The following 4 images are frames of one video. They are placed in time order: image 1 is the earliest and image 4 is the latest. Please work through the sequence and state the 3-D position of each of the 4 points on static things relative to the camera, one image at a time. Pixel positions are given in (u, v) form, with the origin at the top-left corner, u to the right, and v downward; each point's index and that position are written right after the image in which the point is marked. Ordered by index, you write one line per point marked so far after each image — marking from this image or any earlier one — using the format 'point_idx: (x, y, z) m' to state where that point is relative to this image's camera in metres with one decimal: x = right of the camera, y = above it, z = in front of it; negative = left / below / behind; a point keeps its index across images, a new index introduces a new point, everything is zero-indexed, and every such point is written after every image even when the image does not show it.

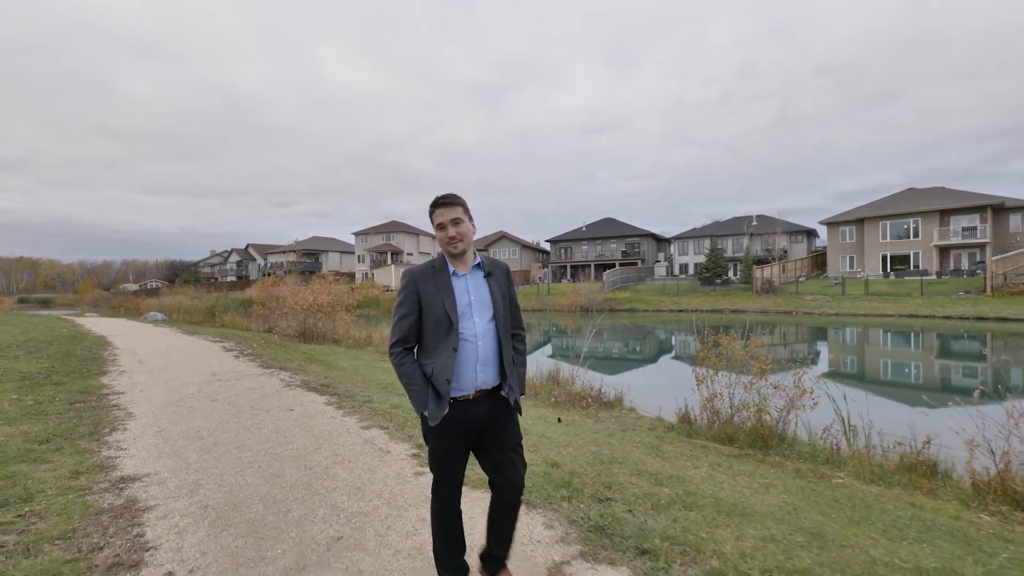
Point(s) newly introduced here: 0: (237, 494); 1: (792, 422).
0: (-2.1, -1.6, +3.8) m
1: (+3.5, -1.7, +6.5) m
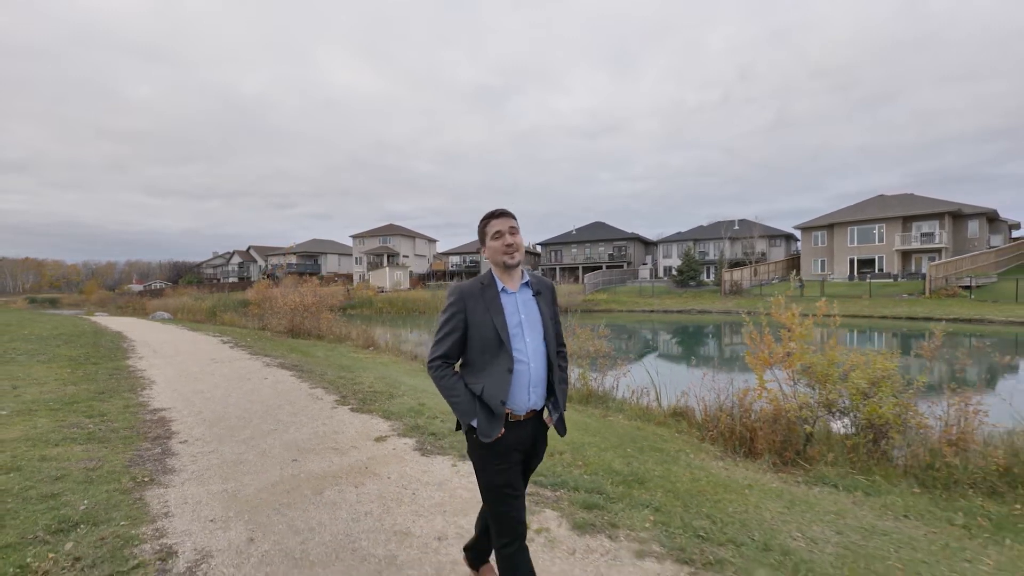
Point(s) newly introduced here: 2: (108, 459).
0: (-3.8, -1.6, +6.5) m
1: (+1.9, -1.8, +9.2) m
2: (-3.7, -1.6, +4.6) m
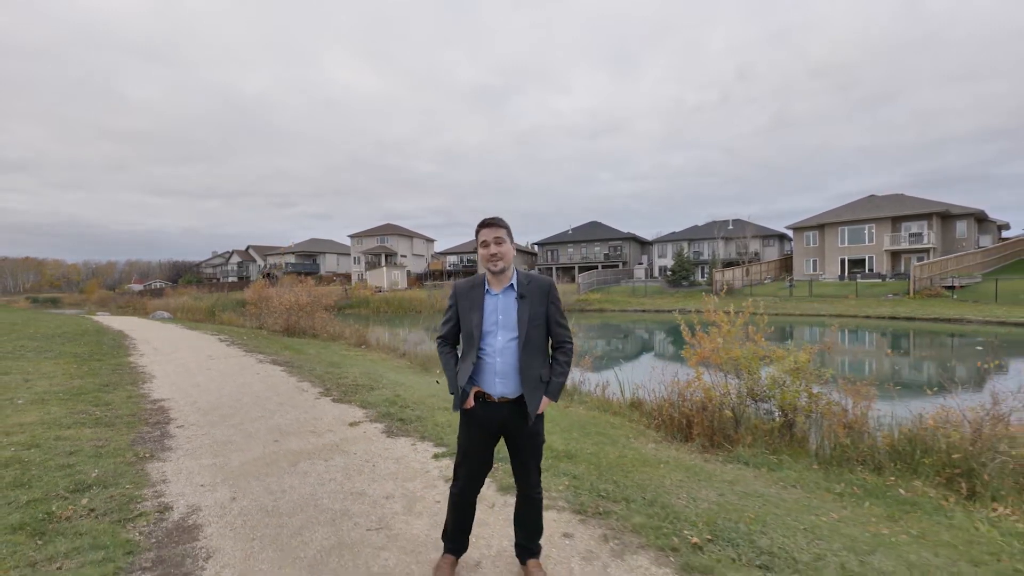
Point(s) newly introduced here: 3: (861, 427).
0: (-4.3, -1.7, +7.3) m
1: (+1.4, -1.8, +9.9) m
2: (-4.3, -1.6, +5.4) m
3: (+4.0, -1.6, +5.8) m
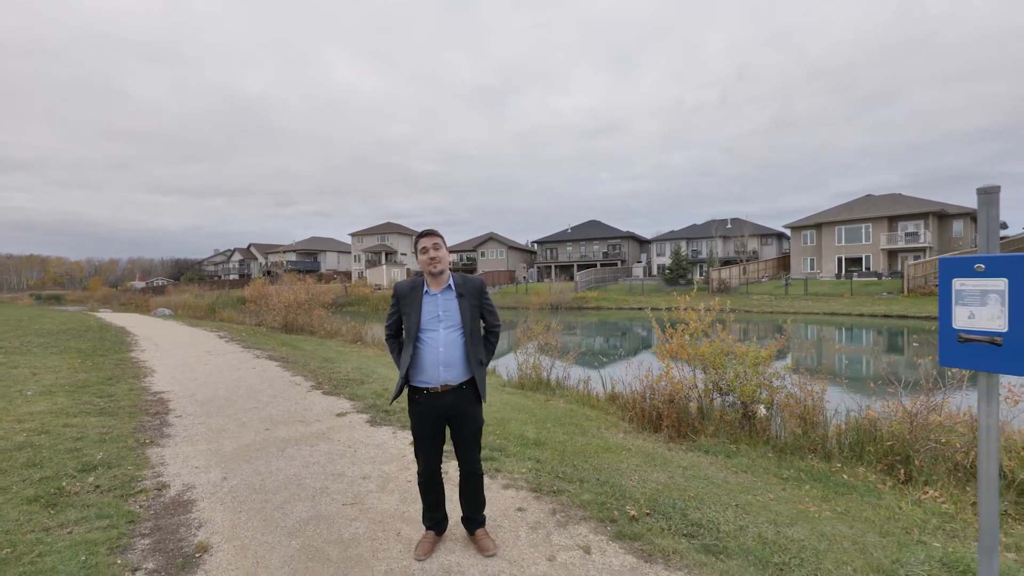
0: (-4.6, -1.7, +7.7) m
1: (+1.1, -1.8, +10.3) m
2: (-4.5, -1.6, +5.8) m
3: (+3.8, -1.6, +6.2) m
